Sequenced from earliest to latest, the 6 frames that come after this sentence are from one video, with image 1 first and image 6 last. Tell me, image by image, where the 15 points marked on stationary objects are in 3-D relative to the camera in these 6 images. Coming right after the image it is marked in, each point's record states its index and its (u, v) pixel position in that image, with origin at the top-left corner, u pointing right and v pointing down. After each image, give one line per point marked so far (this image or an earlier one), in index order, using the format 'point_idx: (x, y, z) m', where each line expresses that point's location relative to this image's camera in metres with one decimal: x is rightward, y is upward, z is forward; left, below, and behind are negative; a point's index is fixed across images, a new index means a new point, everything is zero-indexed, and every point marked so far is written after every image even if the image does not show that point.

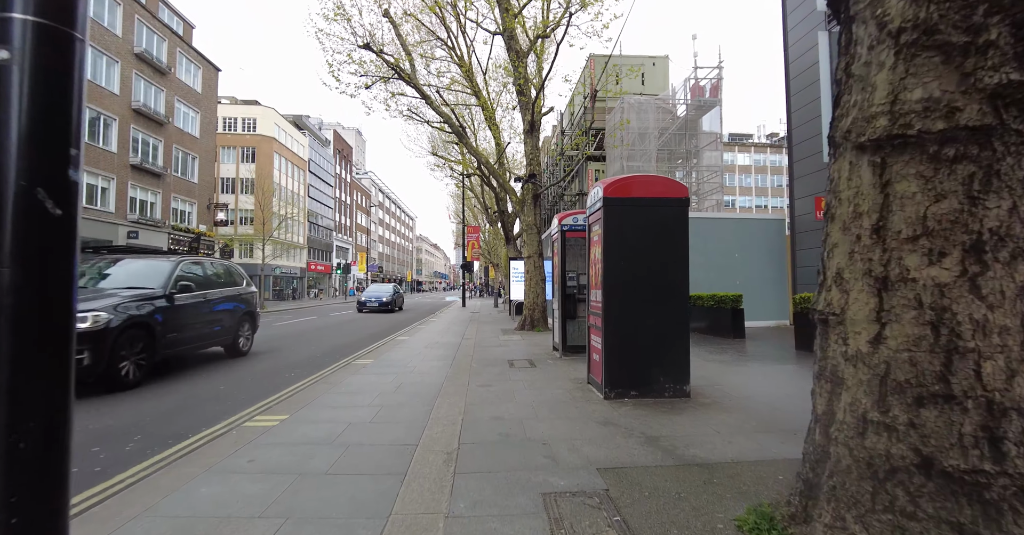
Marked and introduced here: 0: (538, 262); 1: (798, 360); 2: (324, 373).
0: (+0.8, +0.2, +14.5) m
1: (+5.7, -1.9, +8.8) m
2: (-3.4, -1.9, +8.0) m
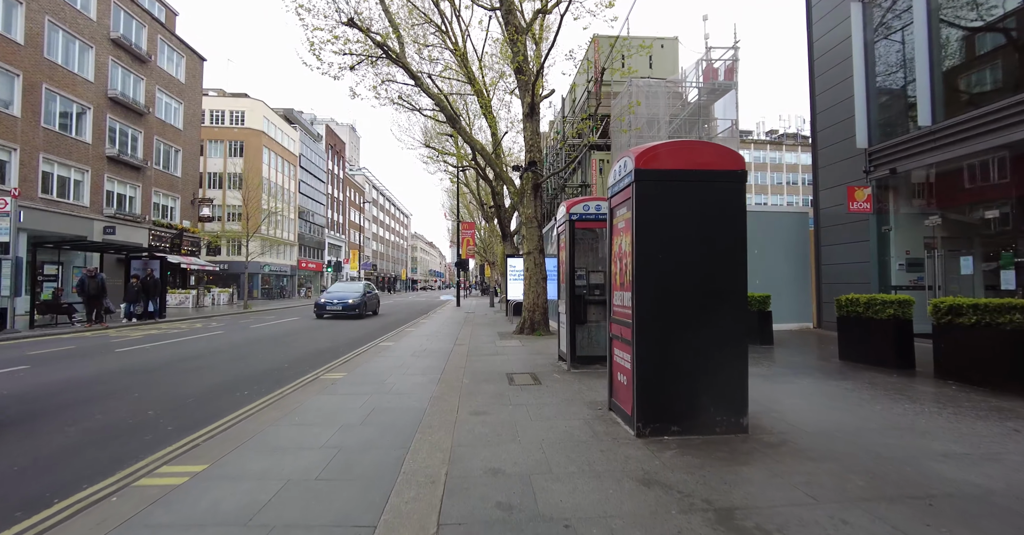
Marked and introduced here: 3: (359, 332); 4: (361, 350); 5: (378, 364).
0: (+0.8, +0.3, +13.1) m
1: (+5.7, -1.8, +7.5) m
2: (-3.4, -1.9, +6.6) m
3: (-5.3, -2.3, +15.3) m
4: (-3.7, -2.0, +10.8) m
5: (-2.6, -1.9, +8.6) m
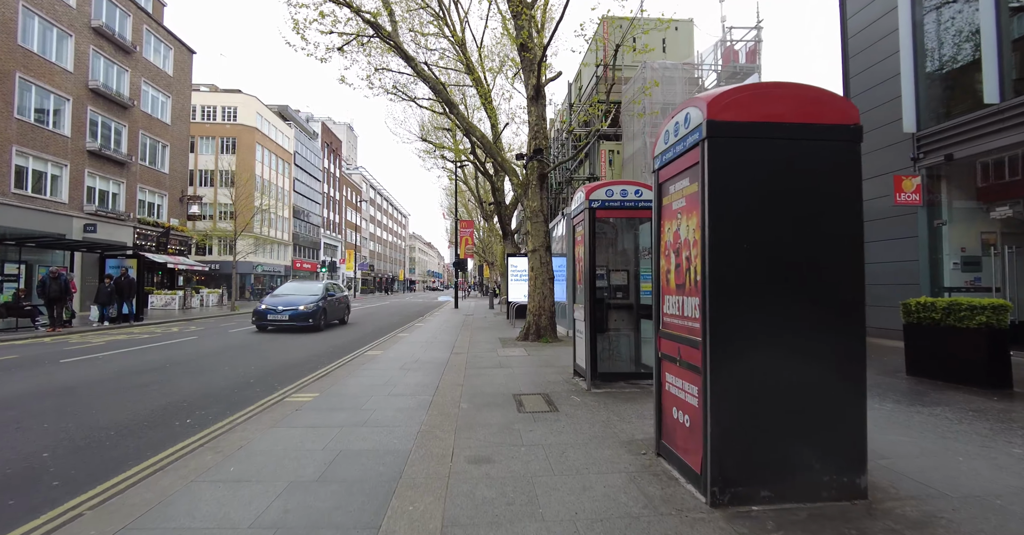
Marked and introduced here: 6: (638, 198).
0: (+0.9, +0.3, +11.8) m
1: (+5.8, -1.8, +6.2) m
2: (-3.3, -1.8, +5.3) m
3: (-5.2, -2.3, +14.0) m
4: (-3.6, -2.0, +9.5) m
5: (-2.5, -1.8, +7.2) m
6: (+1.9, +1.0, +6.5) m
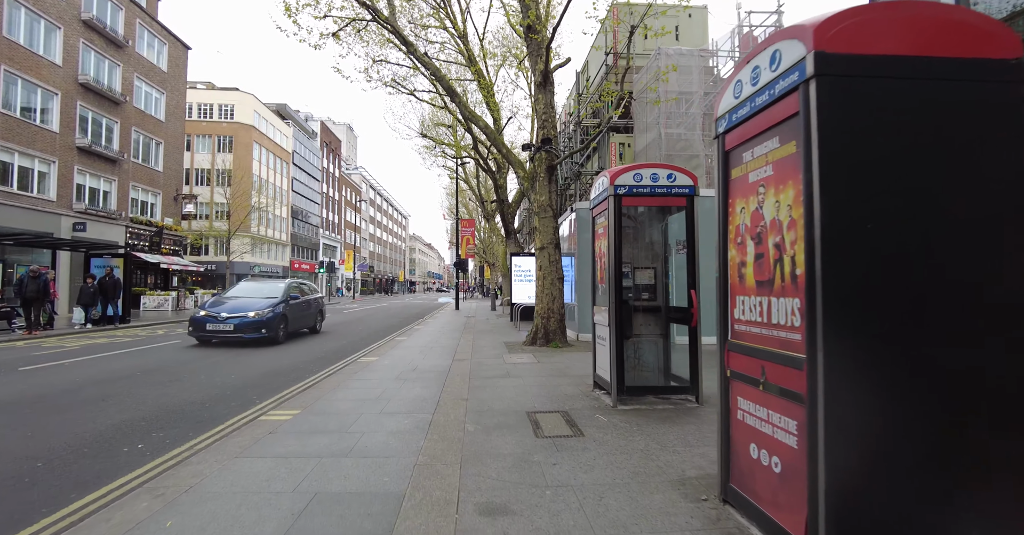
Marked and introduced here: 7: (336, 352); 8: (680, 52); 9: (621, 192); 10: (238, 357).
0: (+1.0, +0.3, +10.9) m
1: (+6.0, -1.7, +5.3) m
2: (-3.2, -1.8, +4.4) m
3: (-5.1, -2.2, +13.1) m
4: (-3.4, -2.0, +8.6) m
5: (-2.3, -1.8, +6.3) m
6: (+2.0, +1.1, +5.7) m
7: (-4.5, -2.1, +11.2) m
8: (+5.3, +6.9, +14.1) m
9: (+1.4, +1.0, +5.6) m
10: (-6.3, -2.1, +10.0) m
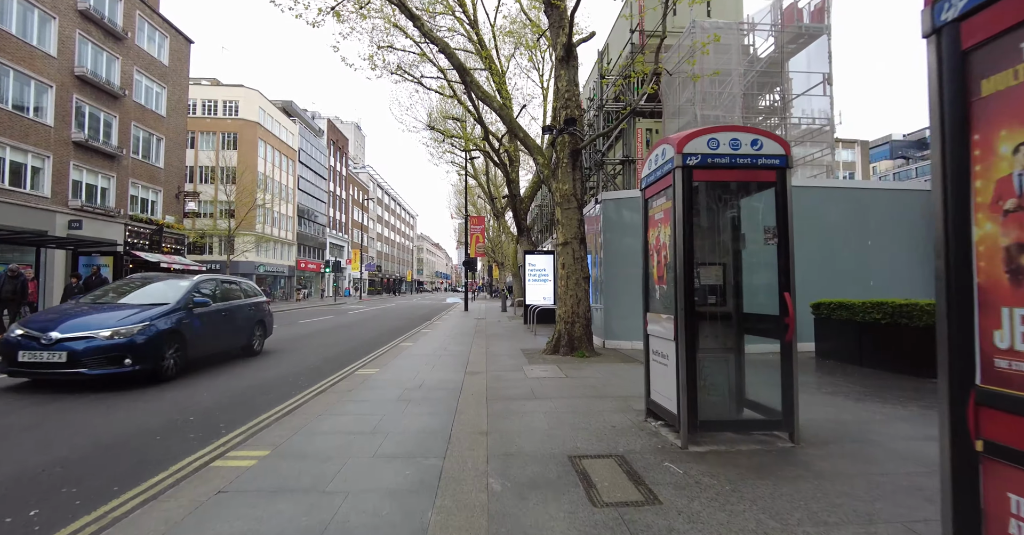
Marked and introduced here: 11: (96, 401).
0: (+1.5, +0.4, +9.6) m
1: (+6.3, -1.7, +3.9) m
2: (-2.8, -1.7, +3.1) m
3: (-4.6, -2.2, +11.8) m
4: (-3.0, -1.9, +7.3) m
5: (-2.0, -1.7, +5.0) m
6: (+2.4, +1.1, +4.3) m
7: (-4.1, -2.1, +10.0) m
8: (+5.8, +6.9, +12.7) m
9: (+1.7, +1.0, +4.2) m
10: (-5.9, -2.0, +8.8) m
11: (-5.8, -1.9, +6.1) m
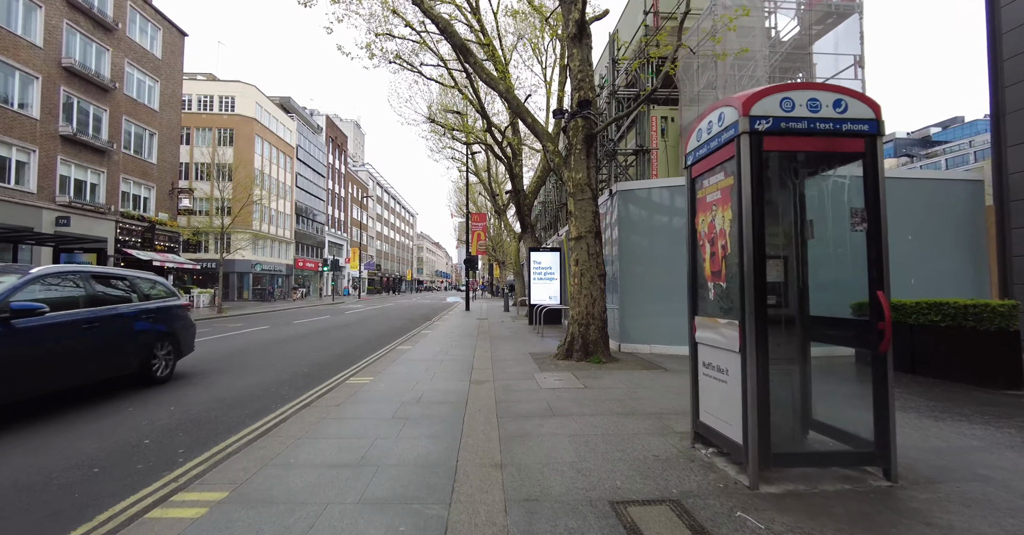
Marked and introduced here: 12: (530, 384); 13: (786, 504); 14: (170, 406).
0: (+1.6, +0.4, +8.7) m
1: (+6.5, -1.6, +3.0) m
2: (-2.7, -1.7, +2.2) m
3: (-4.4, -2.1, +11.0) m
4: (-2.9, -1.9, +6.5) m
5: (-1.8, -1.7, +4.2) m
6: (+2.6, +1.2, +3.4) m
7: (-3.9, -2.0, +9.1) m
8: (+6.0, +7.0, +11.8) m
9: (+1.9, +1.1, +3.4) m
10: (-5.7, -1.9, +7.9) m
11: (-5.6, -1.8, +5.2) m
12: (+0.3, -1.8, +6.7) m
13: (+1.9, -1.6, +3.0) m
14: (-4.5, -1.9, +5.8) m
